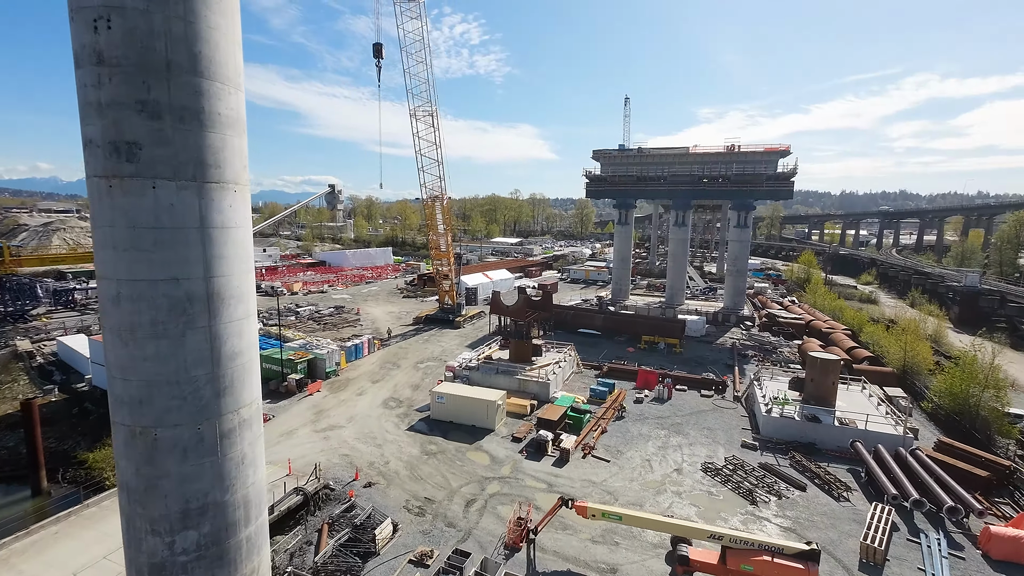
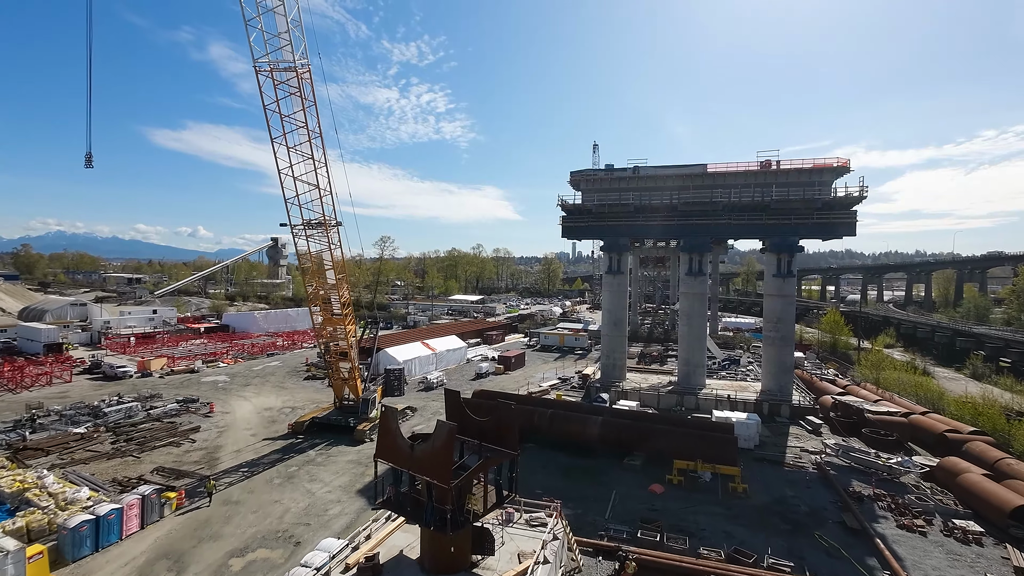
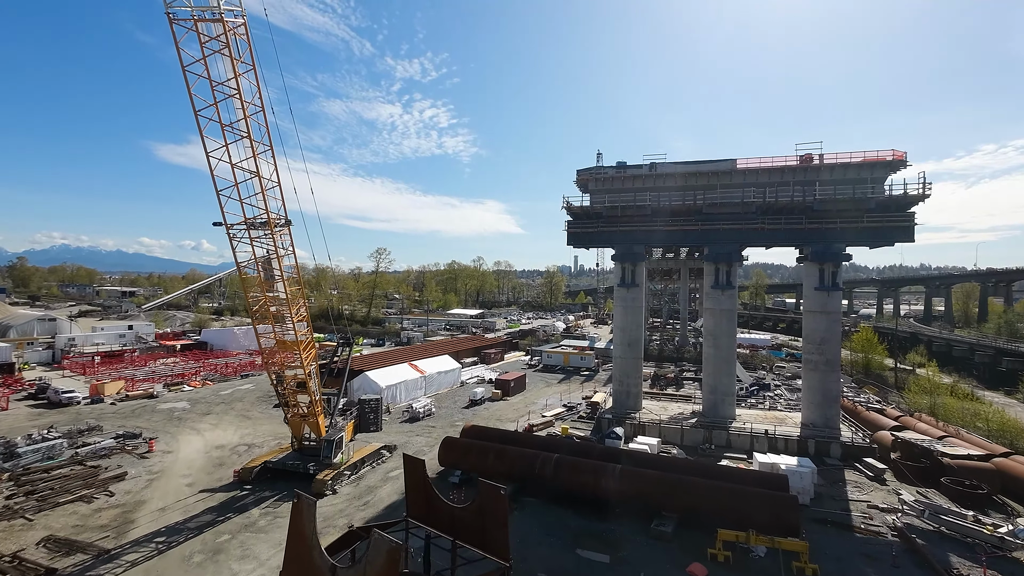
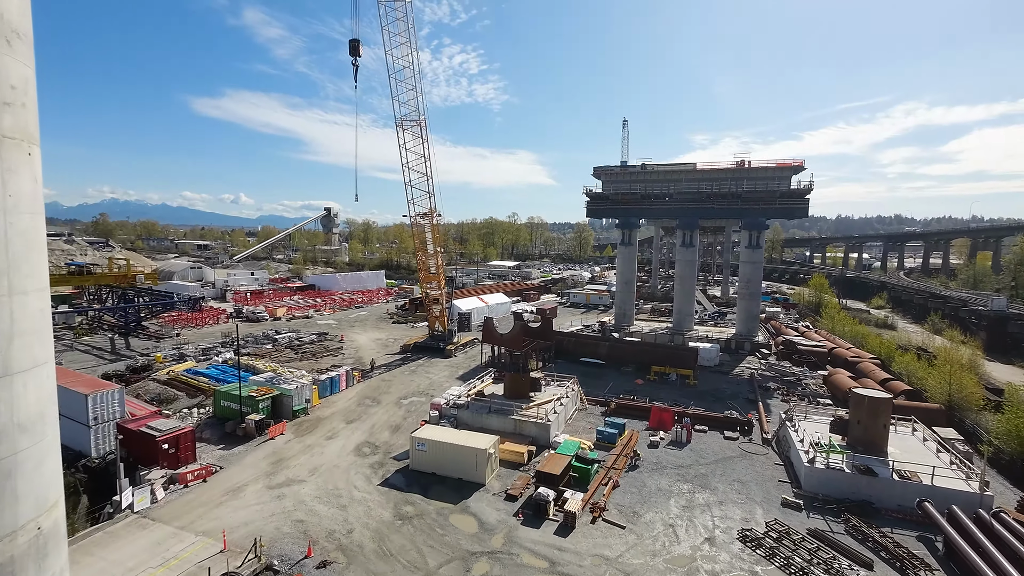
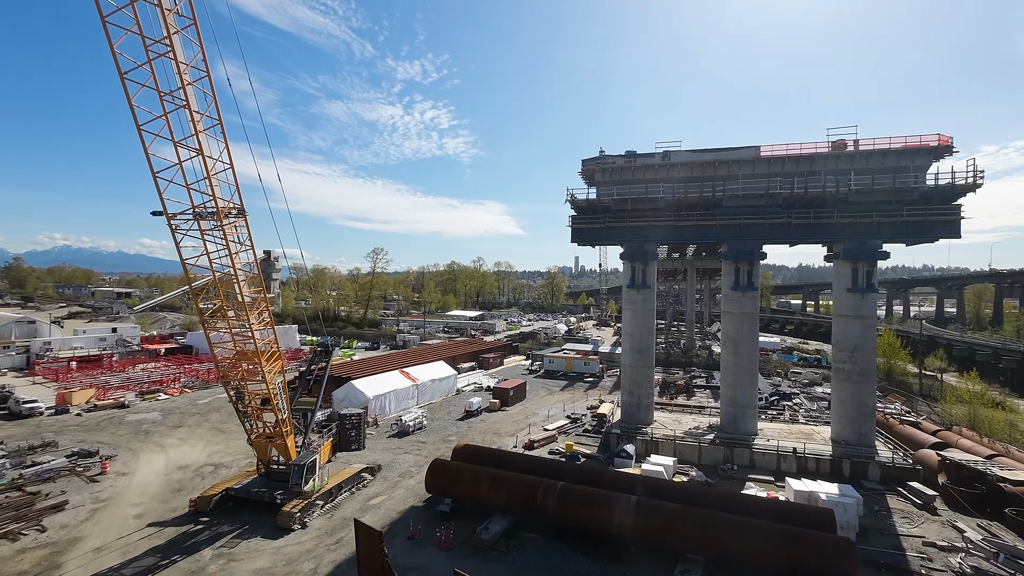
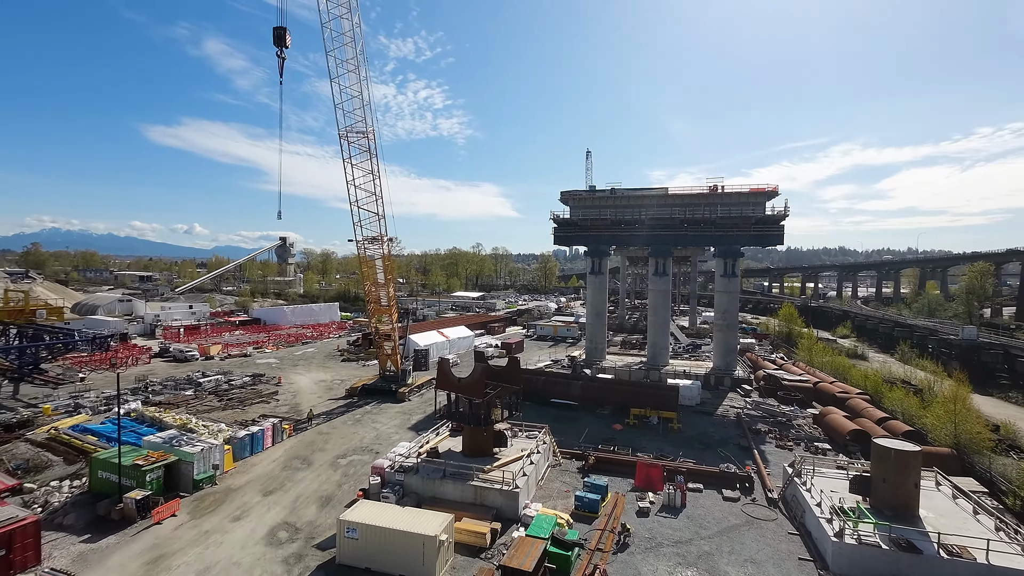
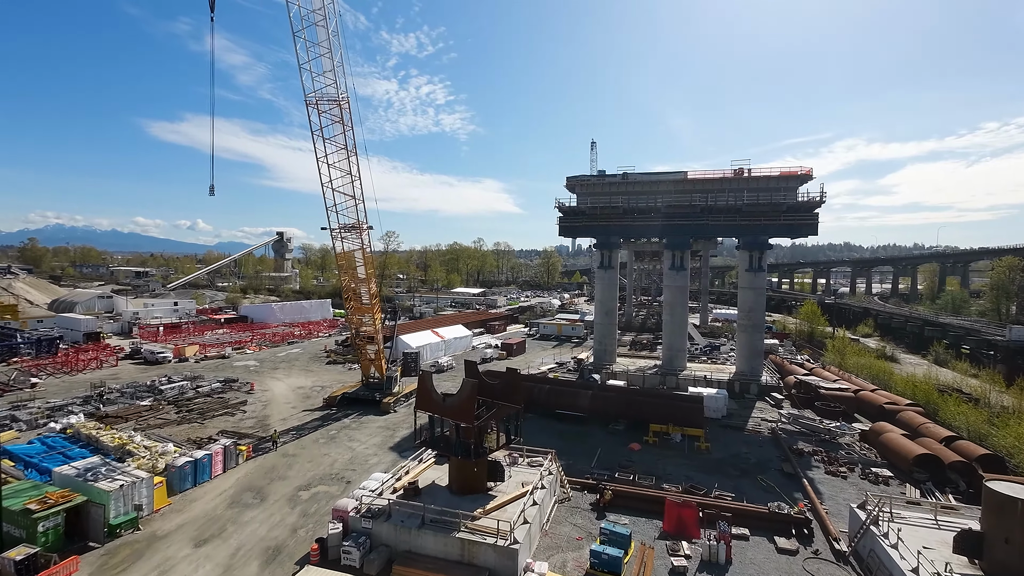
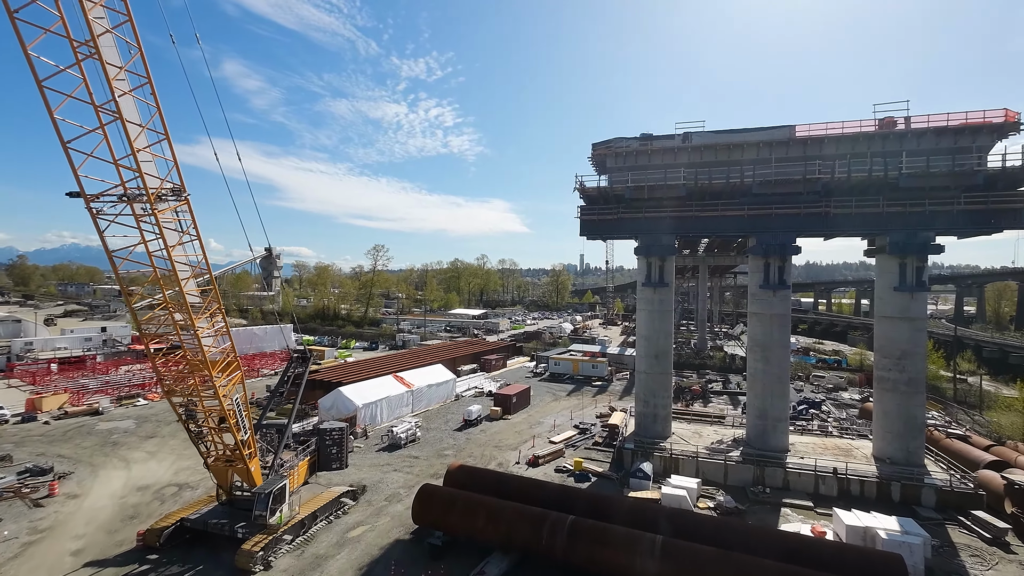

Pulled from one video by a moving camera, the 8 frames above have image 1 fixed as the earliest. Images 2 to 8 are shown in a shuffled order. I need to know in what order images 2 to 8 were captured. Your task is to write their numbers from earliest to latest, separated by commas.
4, 6, 7, 2, 3, 5, 8
